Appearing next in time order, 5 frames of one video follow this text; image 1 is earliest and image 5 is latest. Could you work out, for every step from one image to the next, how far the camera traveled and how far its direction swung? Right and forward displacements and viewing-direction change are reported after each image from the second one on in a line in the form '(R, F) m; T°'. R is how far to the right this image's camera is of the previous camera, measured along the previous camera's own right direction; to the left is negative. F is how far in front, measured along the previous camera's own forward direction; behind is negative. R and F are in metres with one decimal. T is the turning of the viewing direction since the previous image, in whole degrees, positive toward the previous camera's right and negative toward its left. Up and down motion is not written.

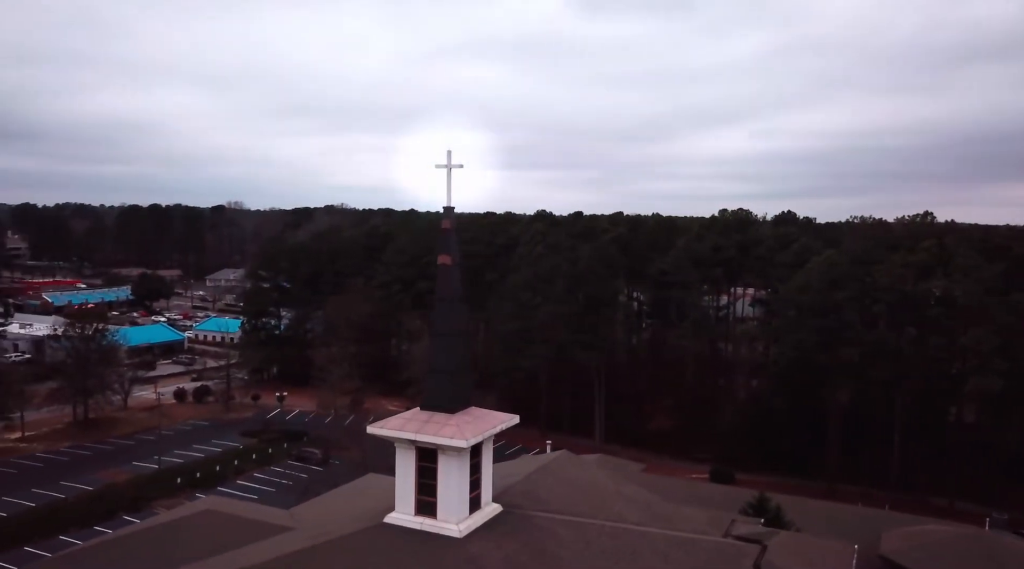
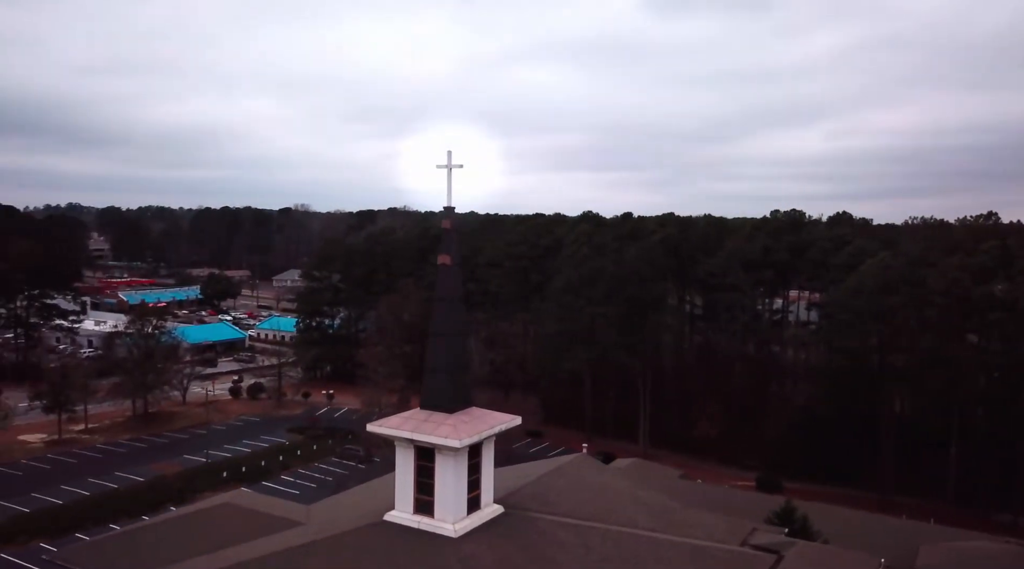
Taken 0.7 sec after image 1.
(+1.1, +0.1) m; -5°
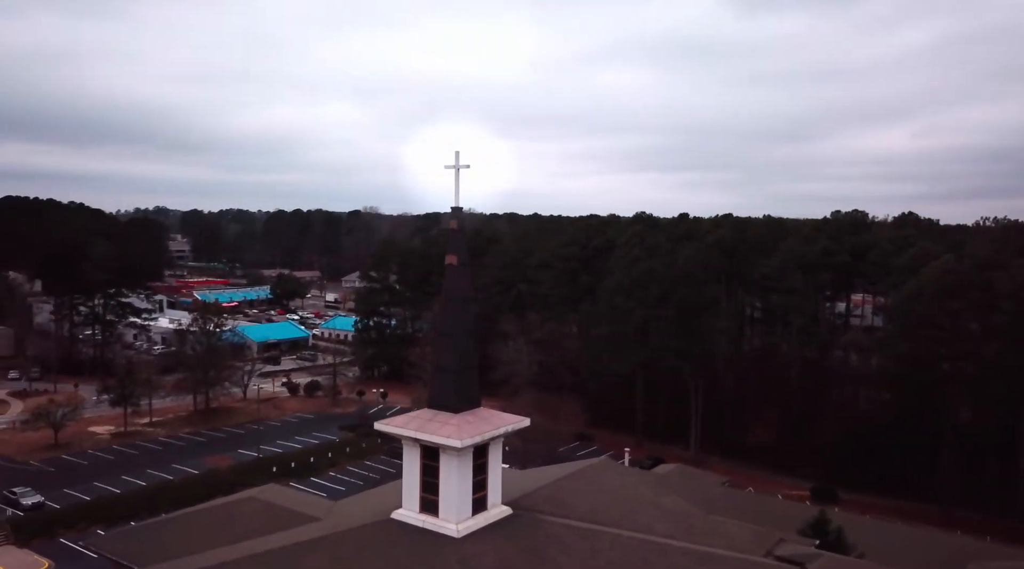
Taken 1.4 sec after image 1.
(+1.0, +0.1) m; -5°
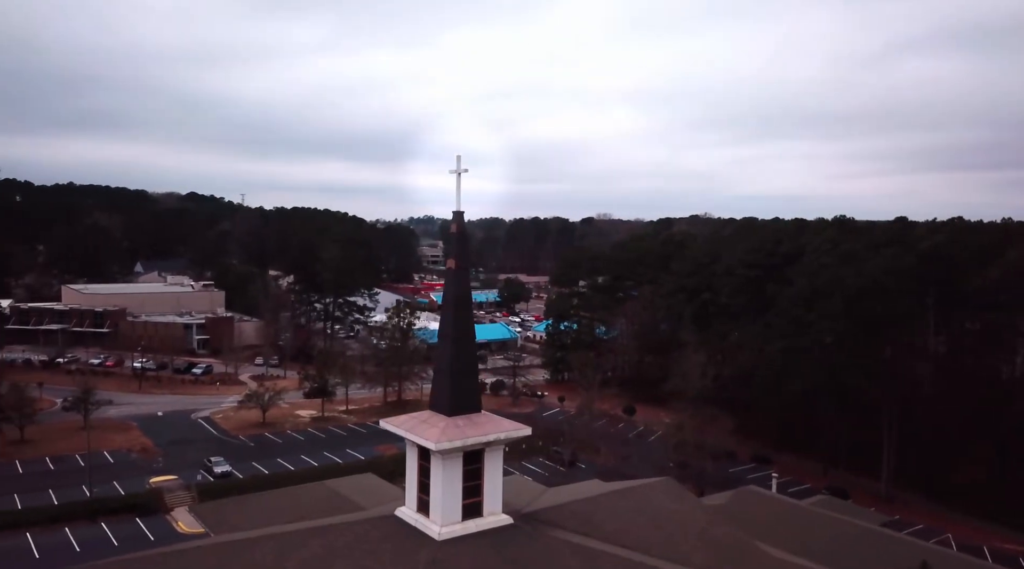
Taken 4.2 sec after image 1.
(+4.0, +0.9) m; -18°
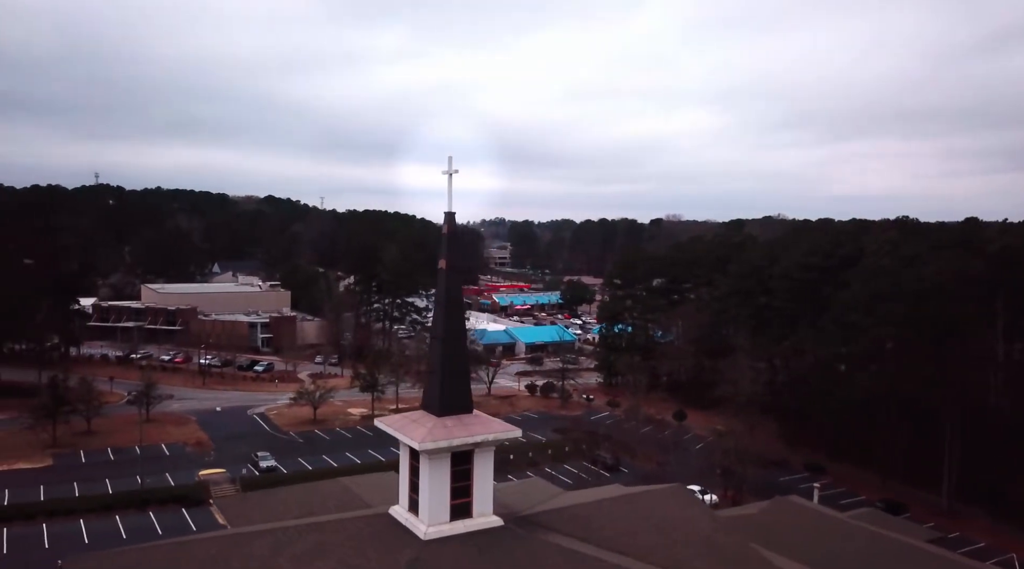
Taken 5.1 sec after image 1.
(+1.3, +0.2) m; -5°
